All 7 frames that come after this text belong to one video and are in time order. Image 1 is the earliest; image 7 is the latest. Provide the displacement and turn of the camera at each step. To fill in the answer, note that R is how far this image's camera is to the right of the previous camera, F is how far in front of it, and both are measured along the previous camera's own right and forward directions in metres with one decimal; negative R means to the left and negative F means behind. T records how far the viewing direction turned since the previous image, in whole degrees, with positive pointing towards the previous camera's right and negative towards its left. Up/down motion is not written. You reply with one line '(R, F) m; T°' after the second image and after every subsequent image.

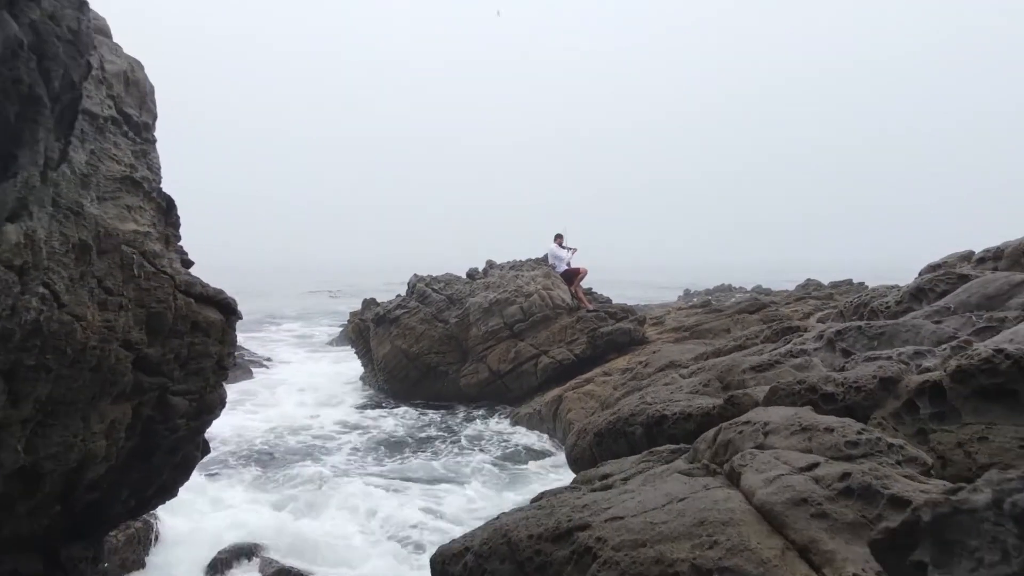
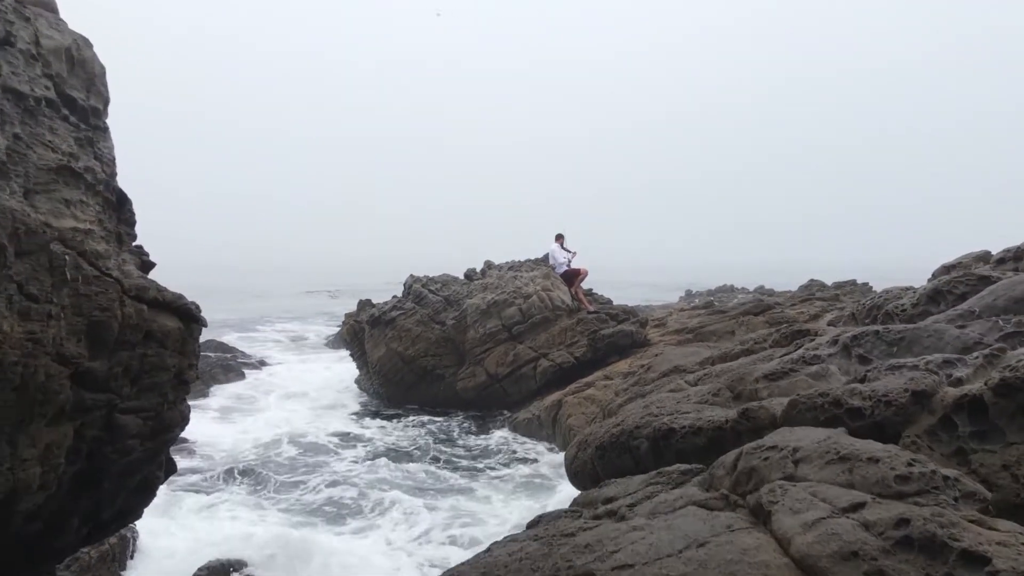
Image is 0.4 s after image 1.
(0.0, +0.3) m; 0°
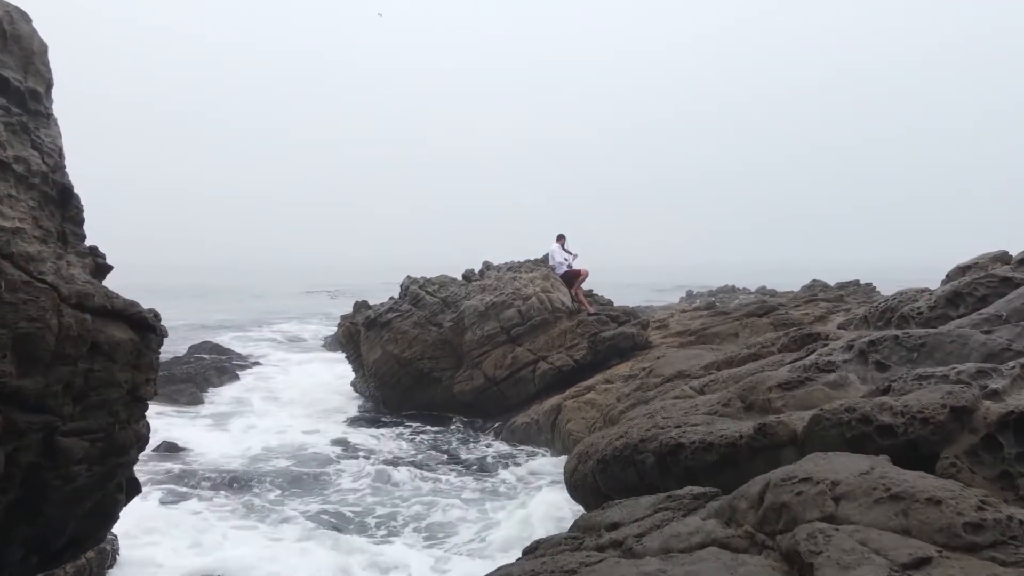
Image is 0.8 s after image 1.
(0.0, +0.3) m; 0°
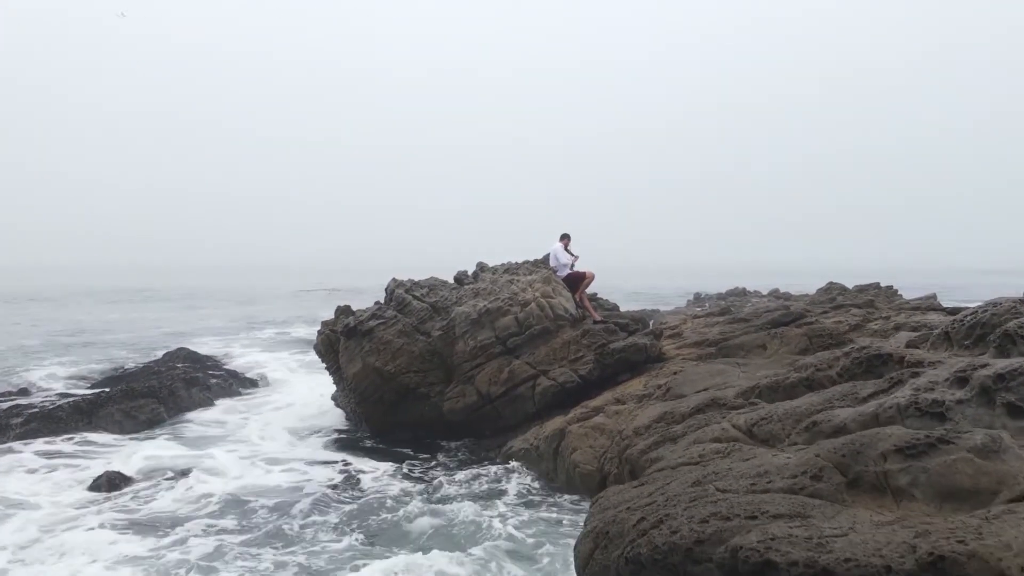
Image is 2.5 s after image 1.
(+0.1, +1.5) m; 0°
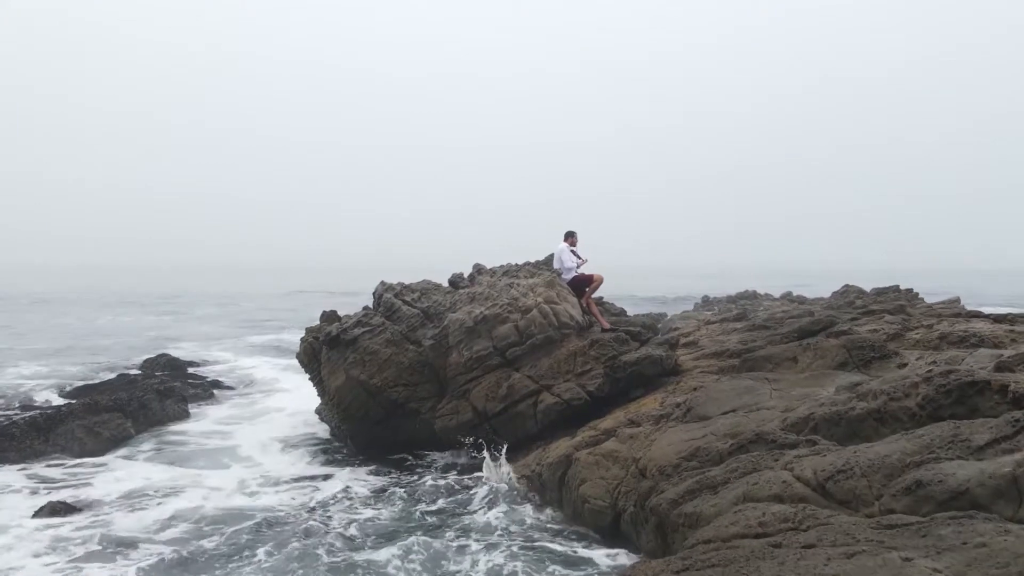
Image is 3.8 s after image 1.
(0.0, +1.2) m; 0°
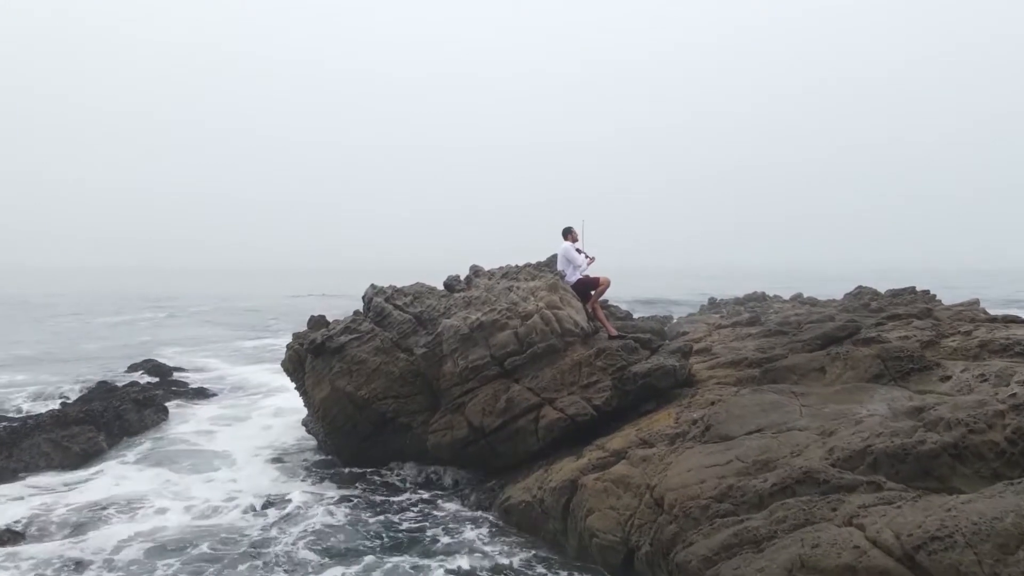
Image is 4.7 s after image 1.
(0.0, +0.9) m; 0°
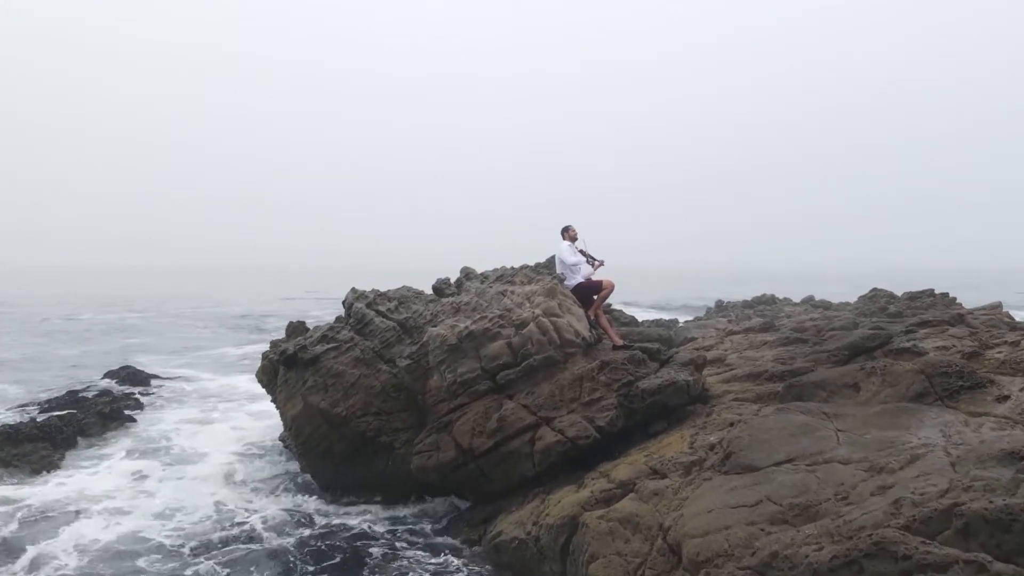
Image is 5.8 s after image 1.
(+0.1, +1.1) m; 0°
